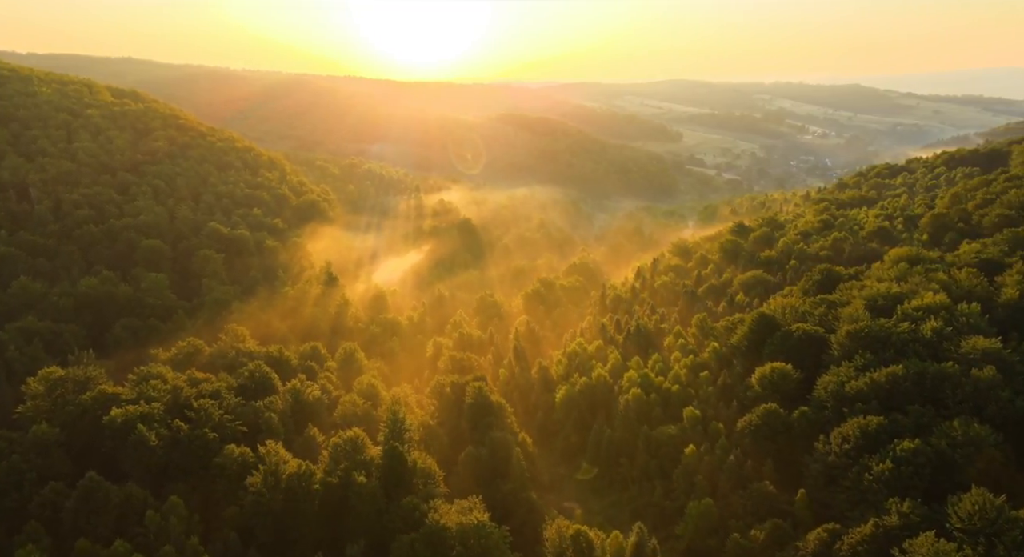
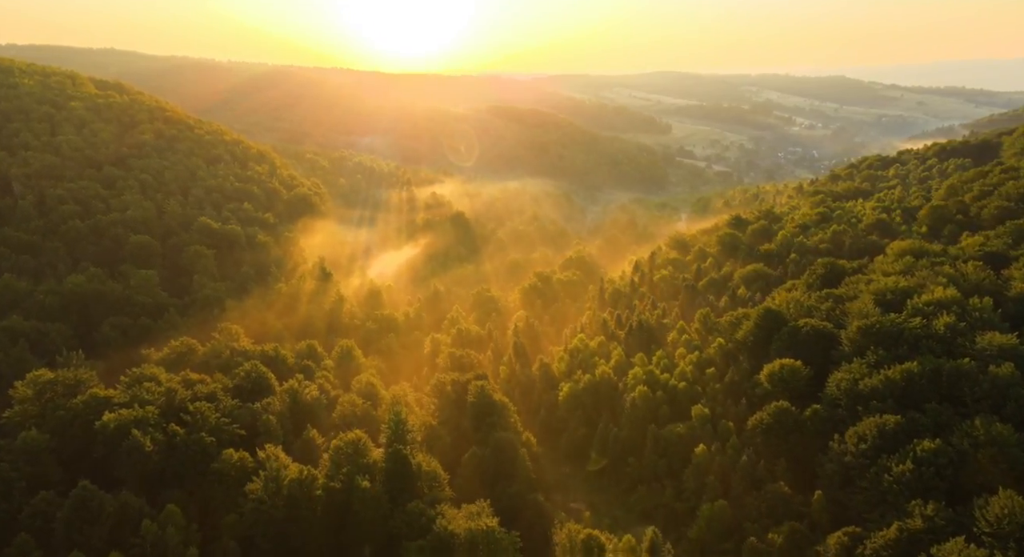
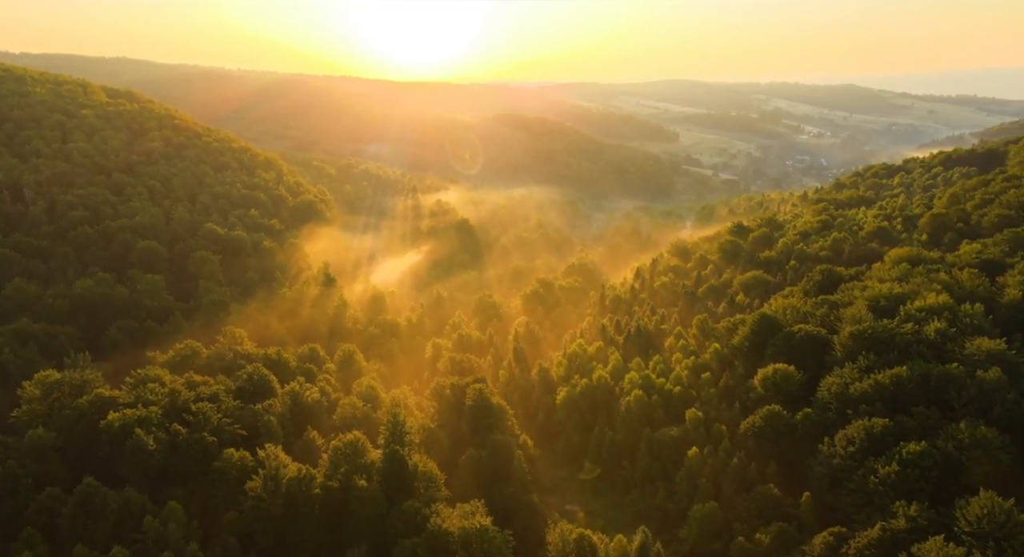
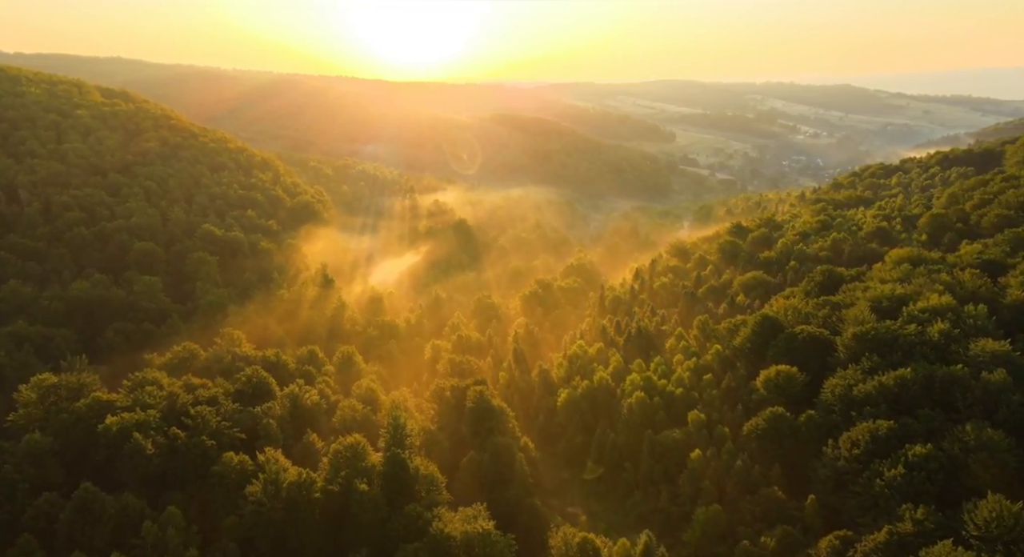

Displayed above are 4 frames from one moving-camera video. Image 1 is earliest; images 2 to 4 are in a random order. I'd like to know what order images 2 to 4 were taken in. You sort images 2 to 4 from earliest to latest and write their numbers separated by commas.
3, 4, 2
